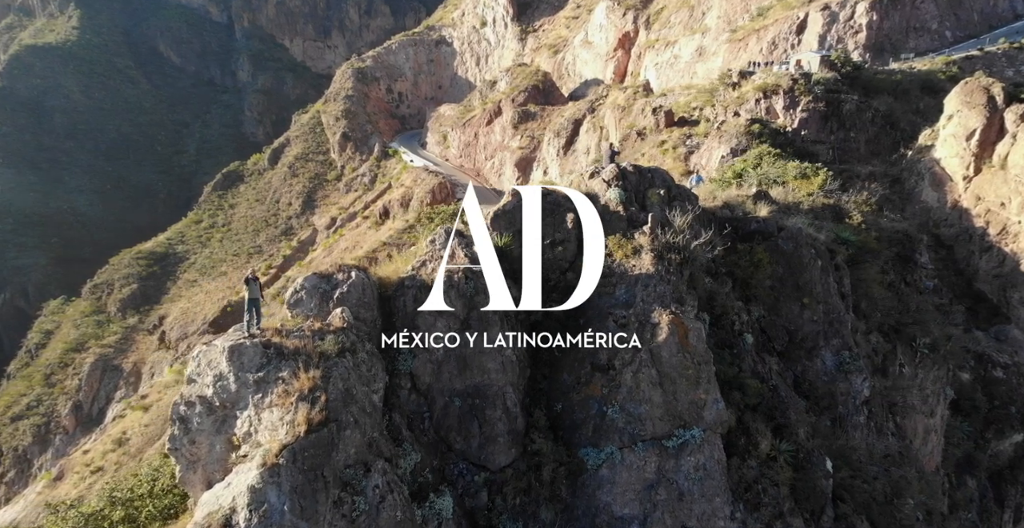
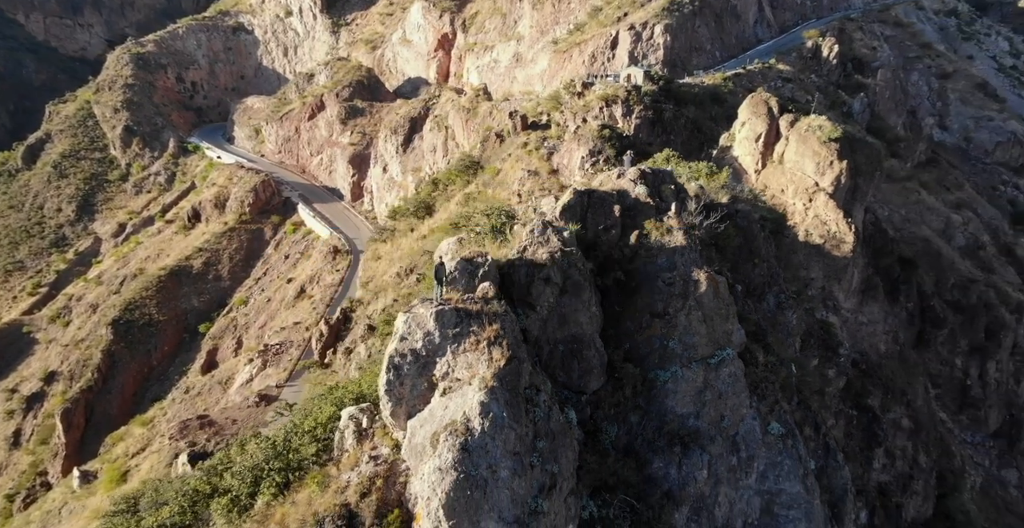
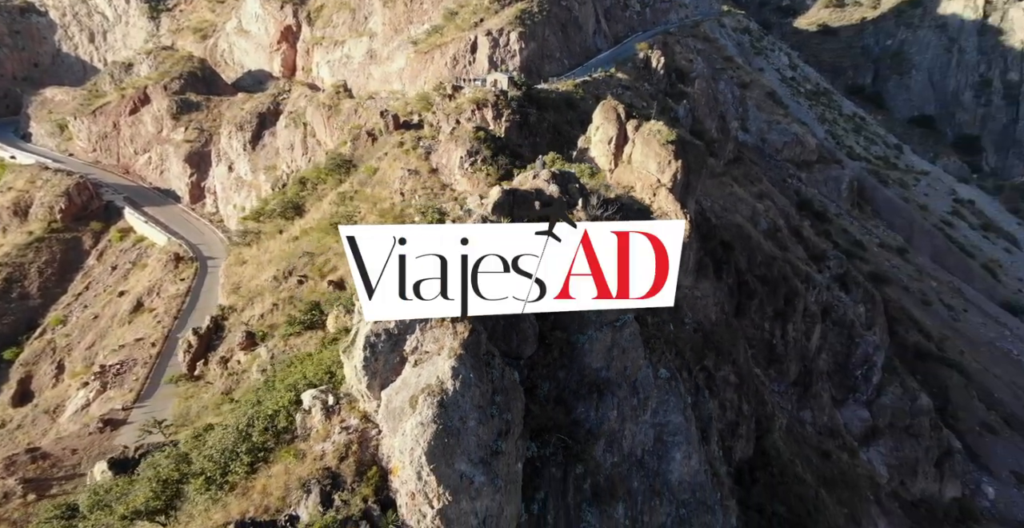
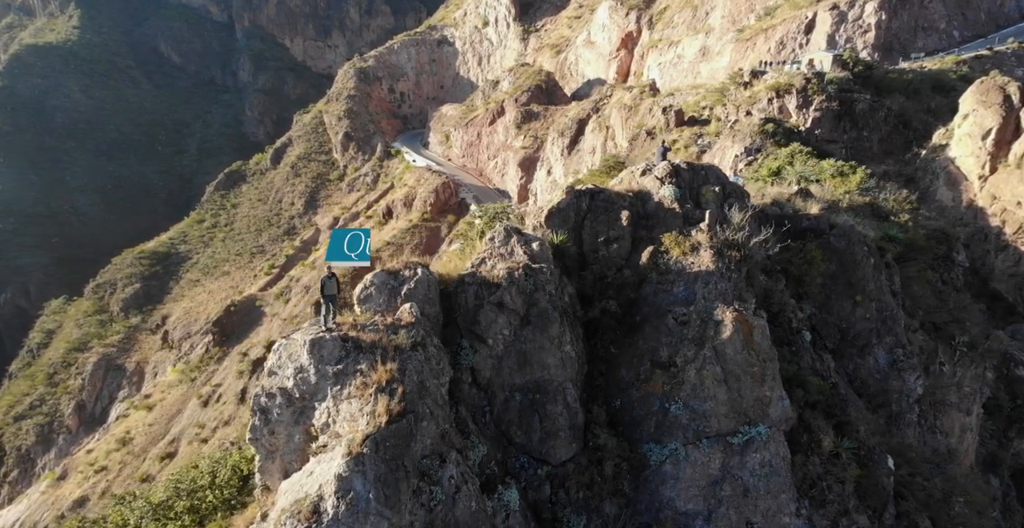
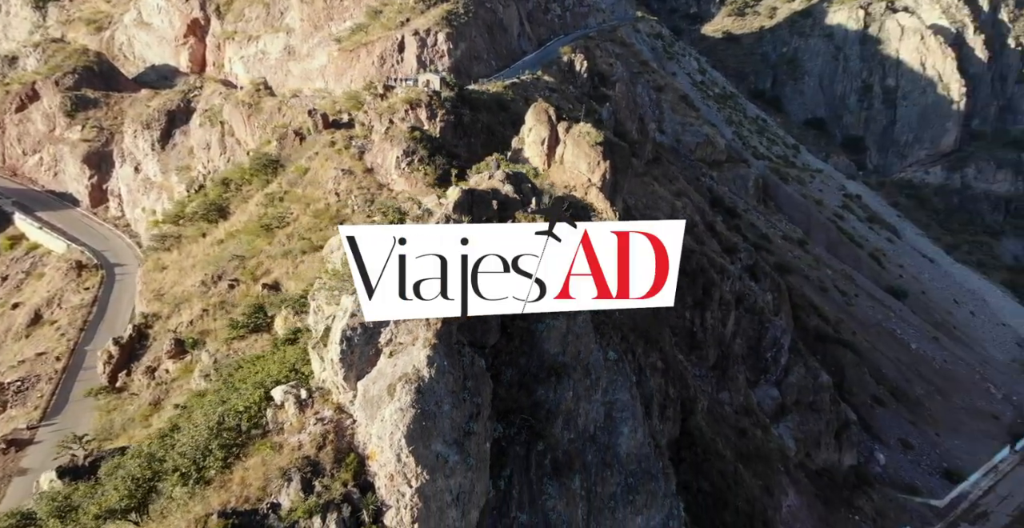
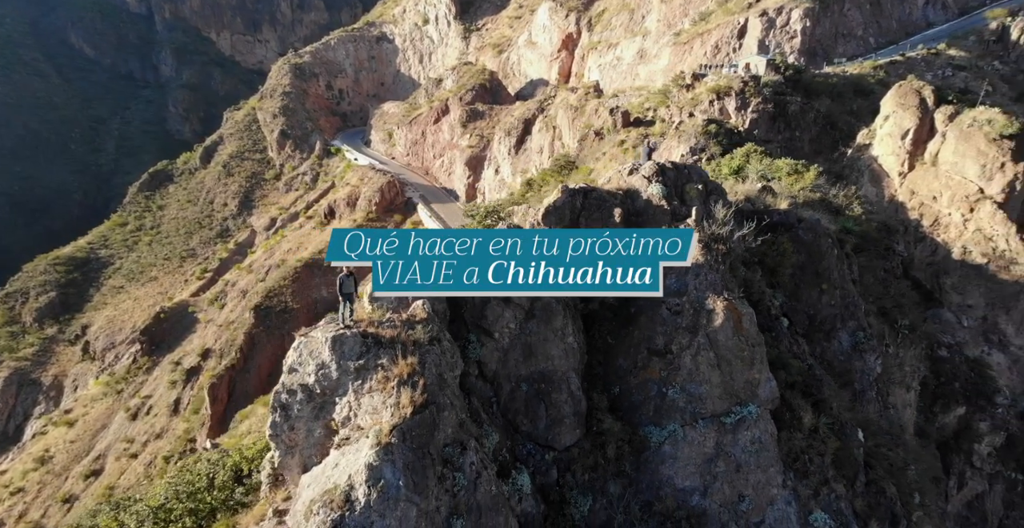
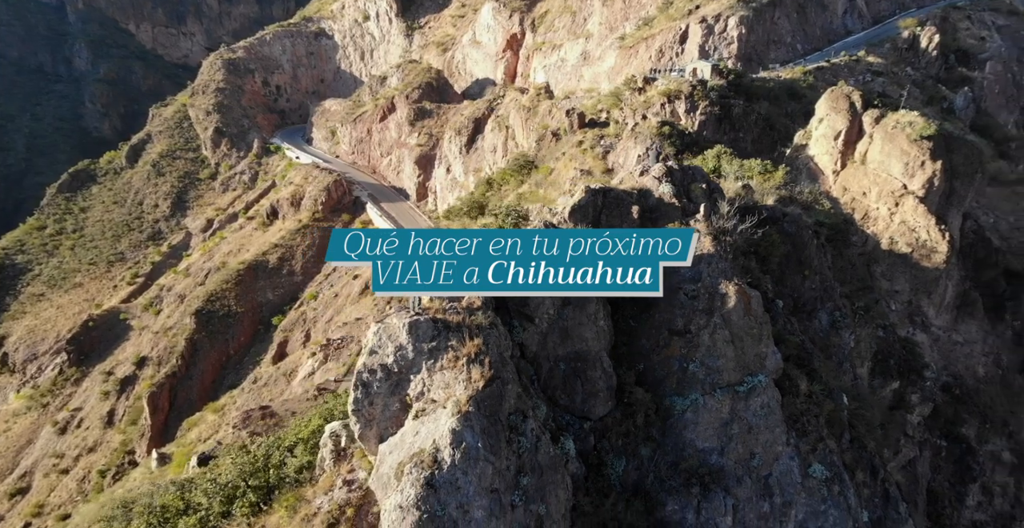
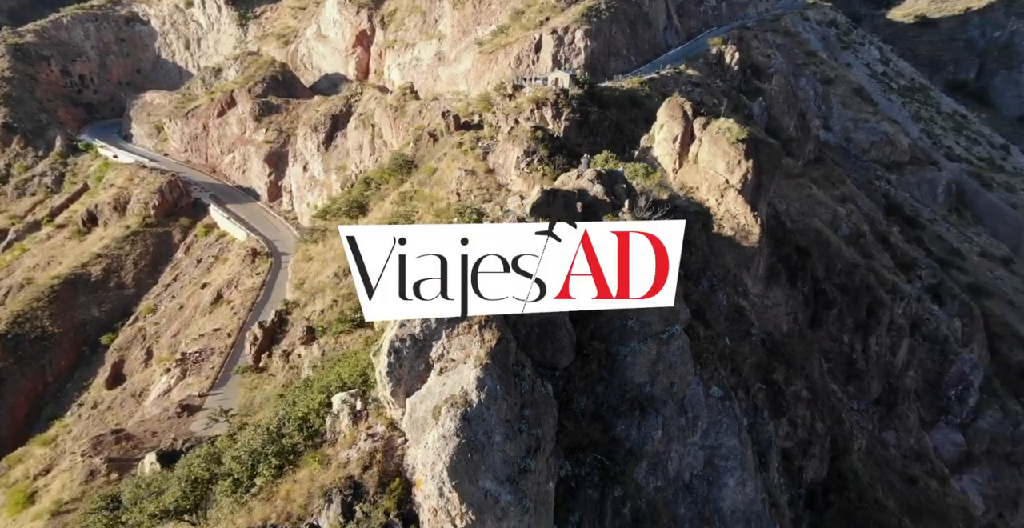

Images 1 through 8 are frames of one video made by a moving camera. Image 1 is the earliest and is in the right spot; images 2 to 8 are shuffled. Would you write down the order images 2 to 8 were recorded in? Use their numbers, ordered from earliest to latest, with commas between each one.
4, 6, 7, 2, 8, 3, 5
